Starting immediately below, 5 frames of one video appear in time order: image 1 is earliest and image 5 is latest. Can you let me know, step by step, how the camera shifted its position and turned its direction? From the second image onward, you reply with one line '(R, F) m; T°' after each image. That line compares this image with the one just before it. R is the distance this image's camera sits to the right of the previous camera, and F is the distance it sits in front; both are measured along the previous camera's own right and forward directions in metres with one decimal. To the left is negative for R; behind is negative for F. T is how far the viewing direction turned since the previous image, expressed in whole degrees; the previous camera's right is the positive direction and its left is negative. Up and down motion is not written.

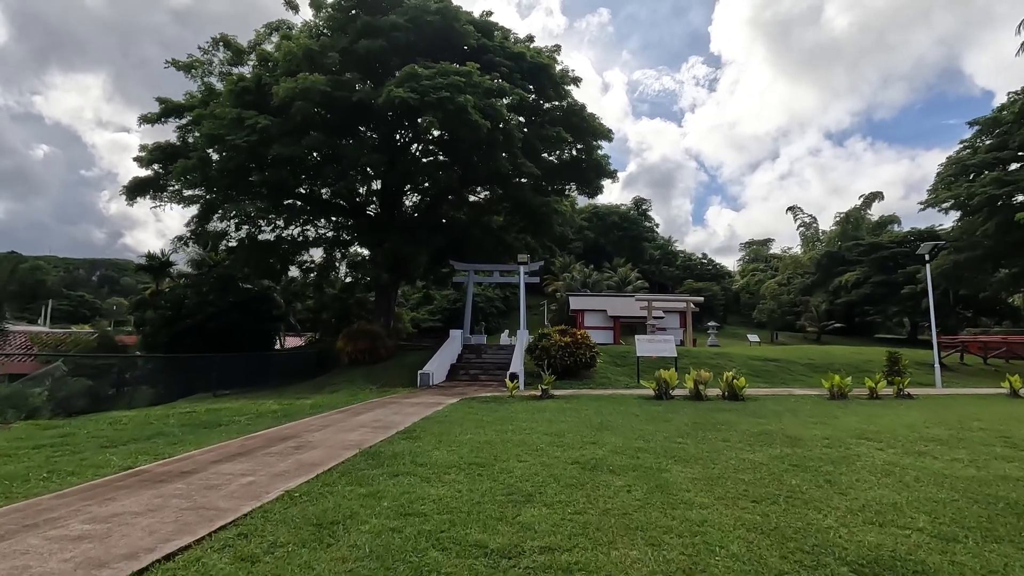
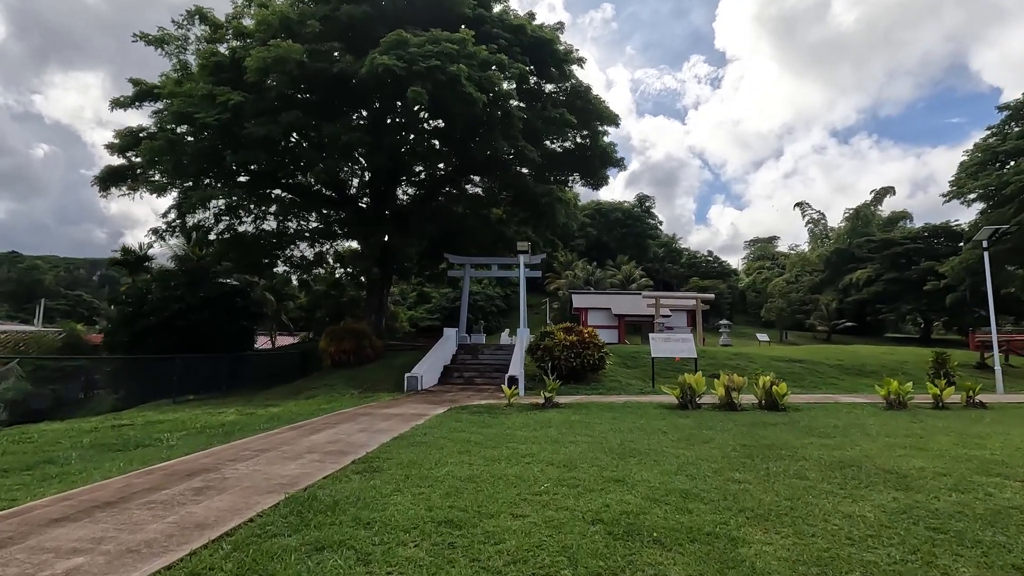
(+0.1, +1.8) m; 0°
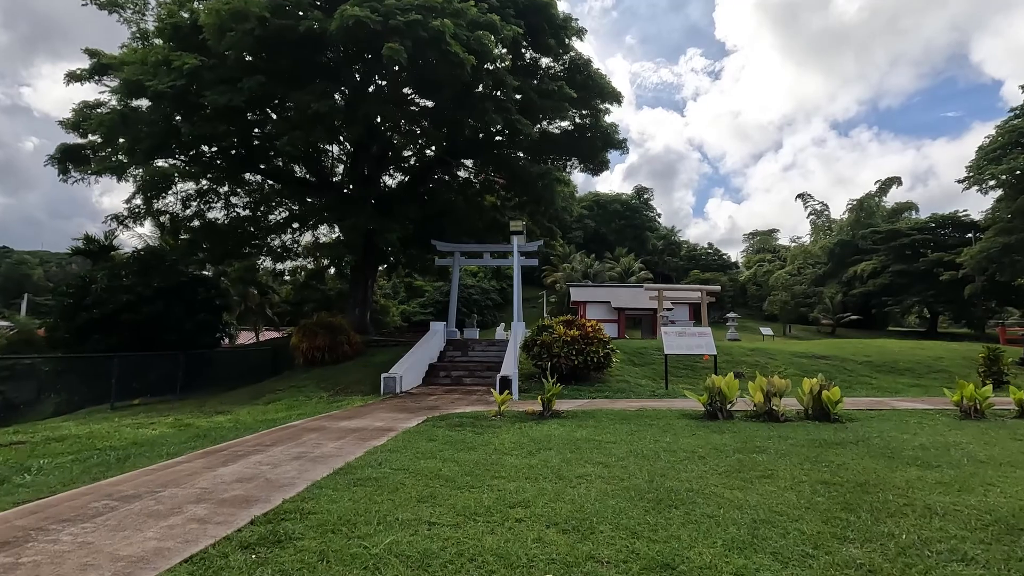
(+0.1, +1.8) m; 0°
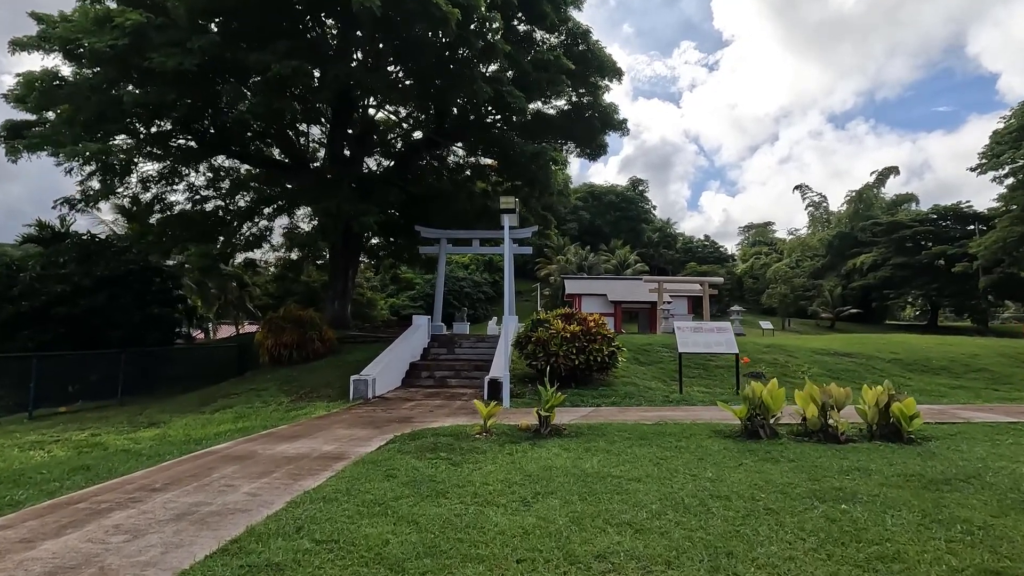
(0.0, +1.7) m; +1°
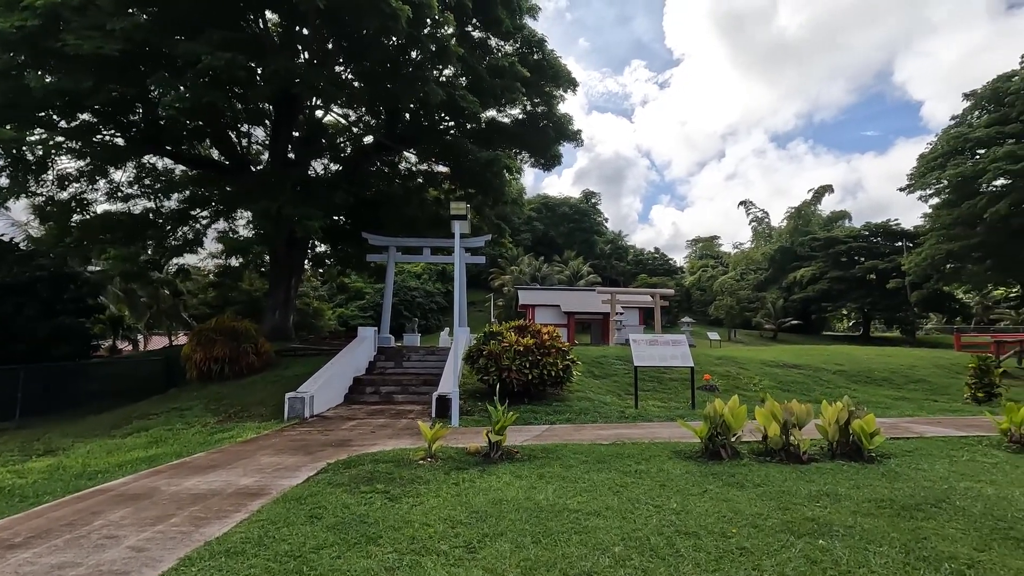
(0.0, +0.5) m; +5°
